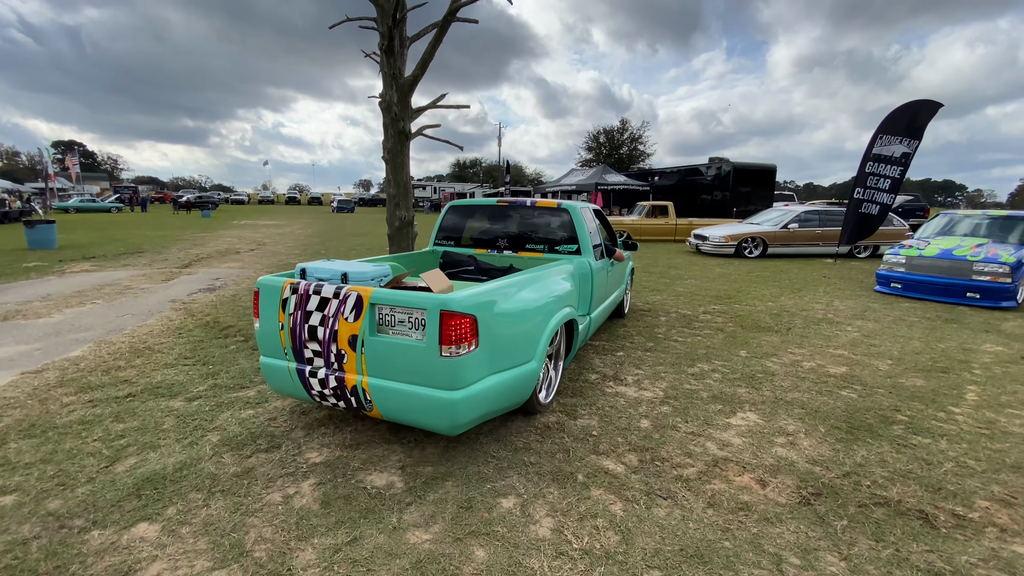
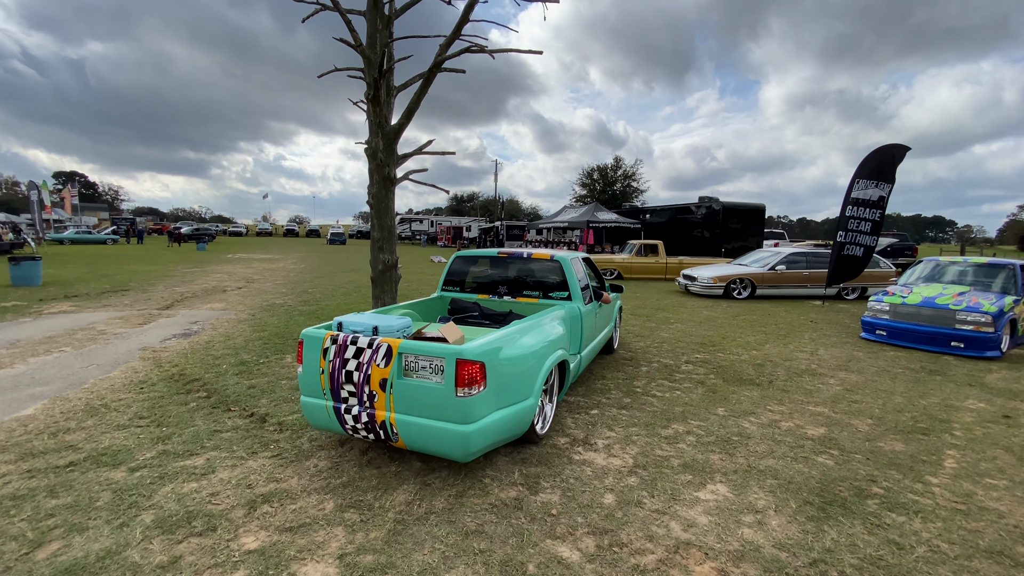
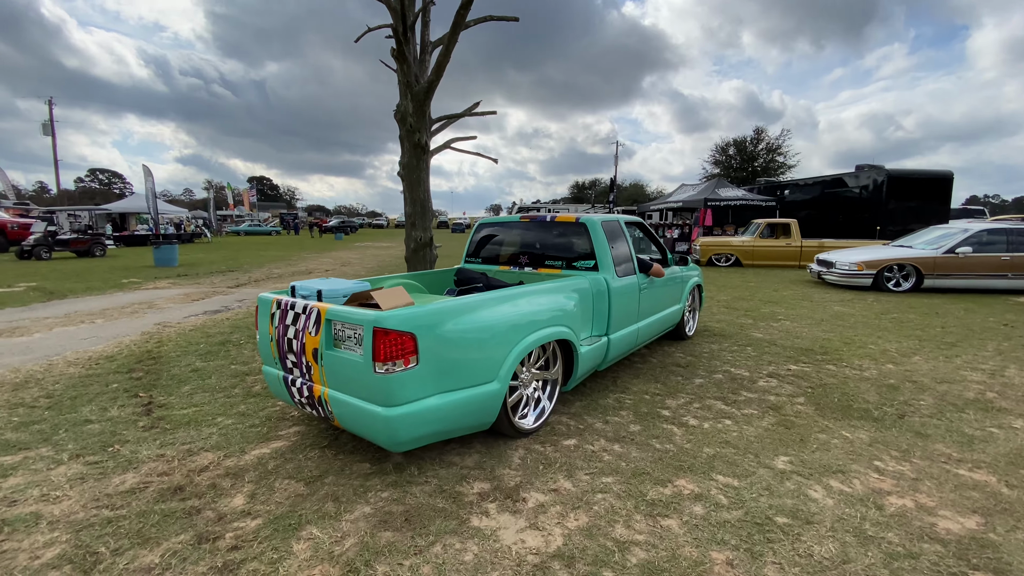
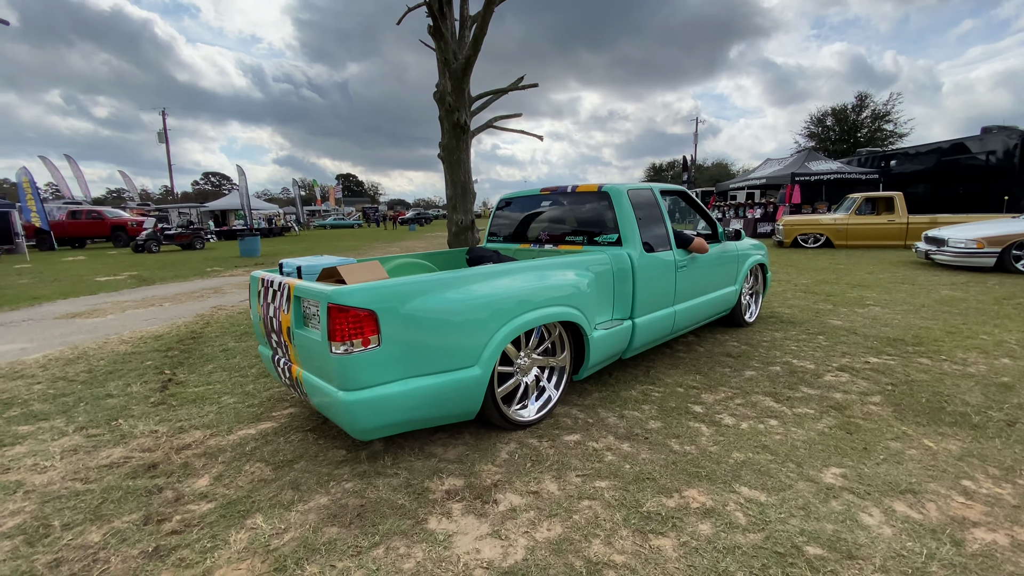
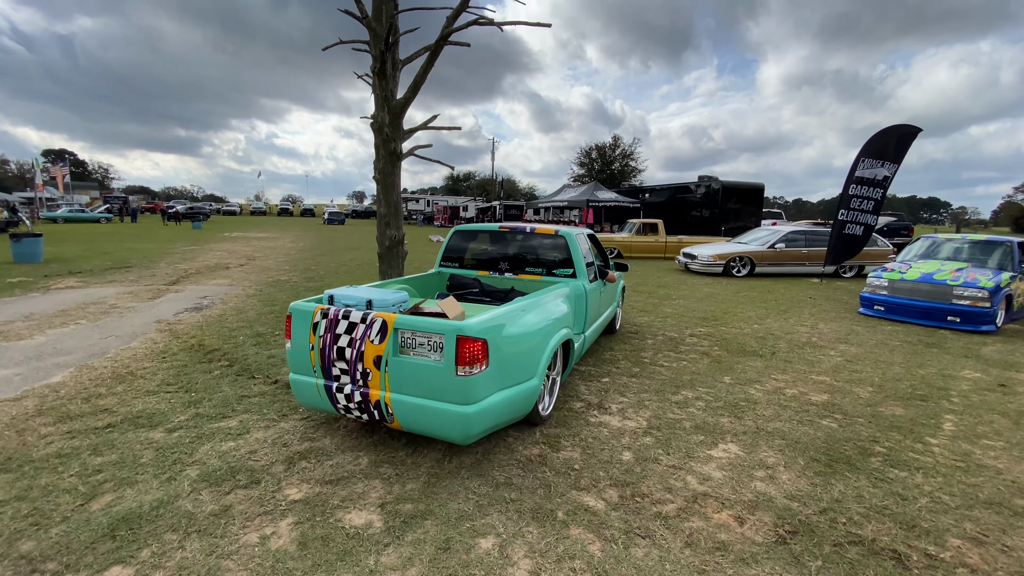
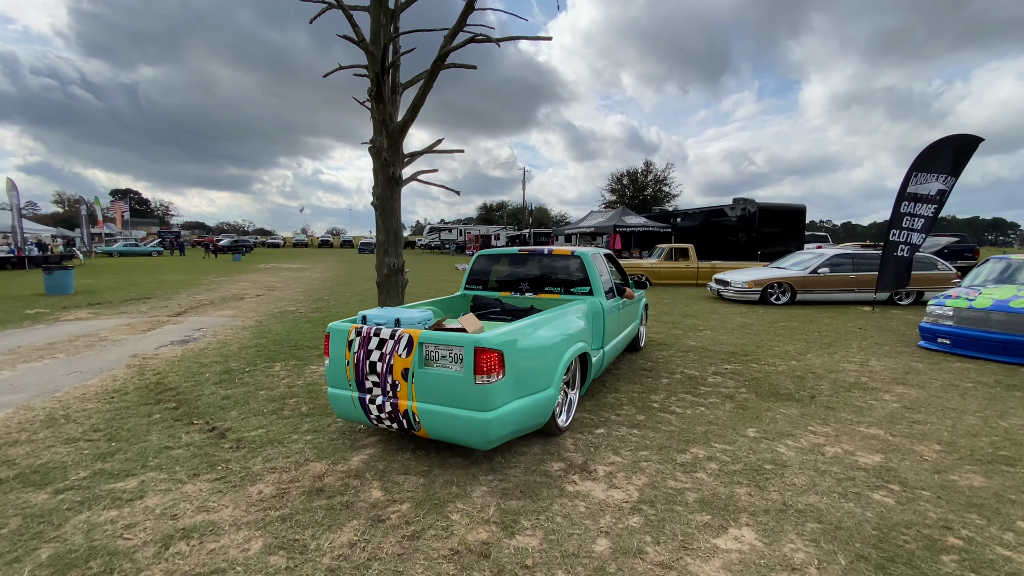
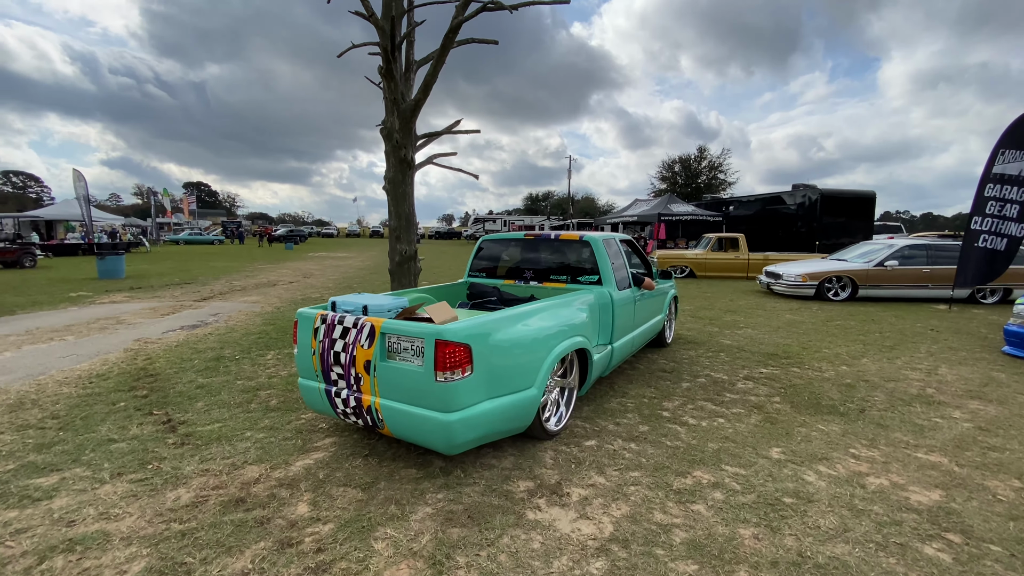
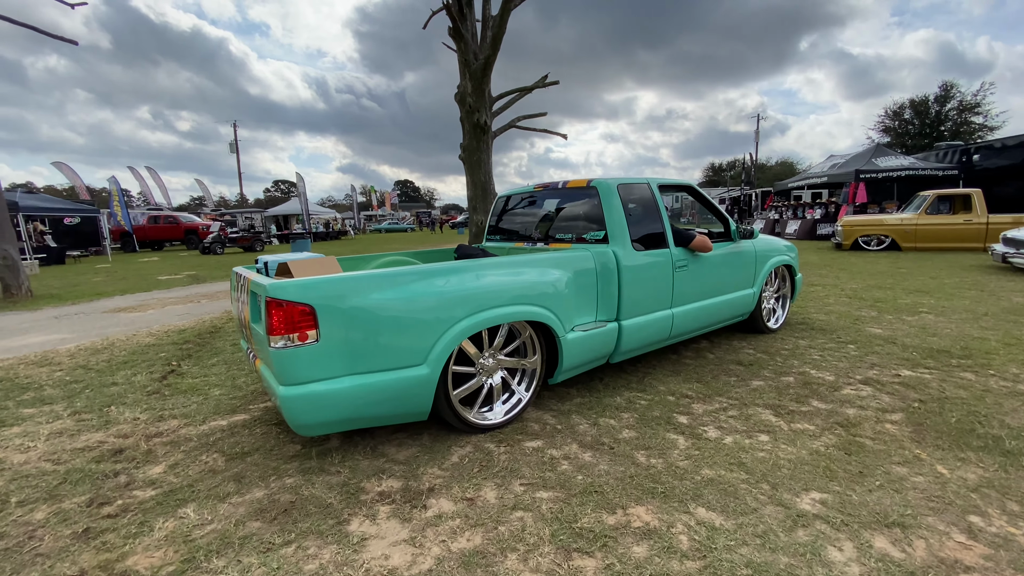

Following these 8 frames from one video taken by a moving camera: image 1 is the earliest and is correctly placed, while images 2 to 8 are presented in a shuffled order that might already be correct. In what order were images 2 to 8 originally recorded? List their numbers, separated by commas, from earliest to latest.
5, 2, 6, 7, 3, 4, 8
